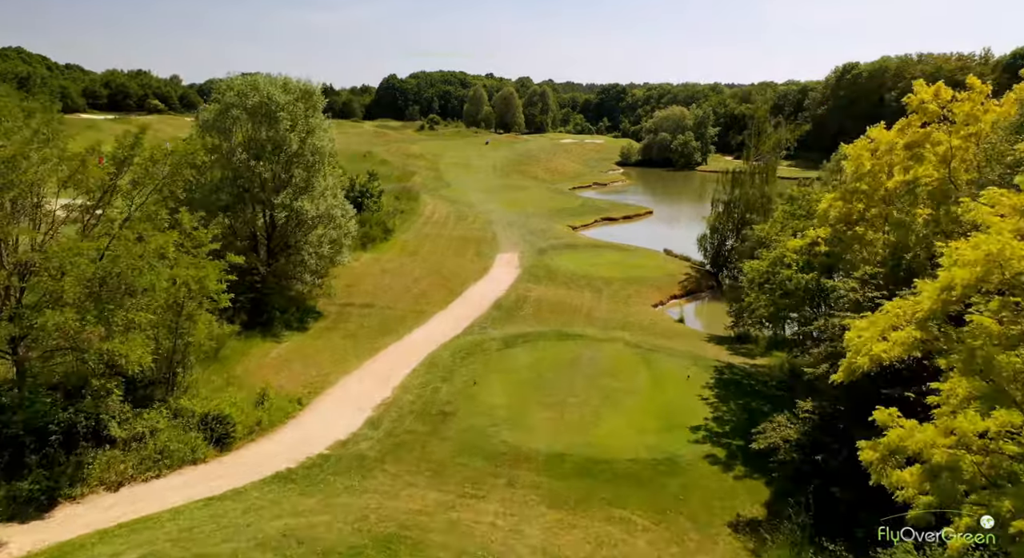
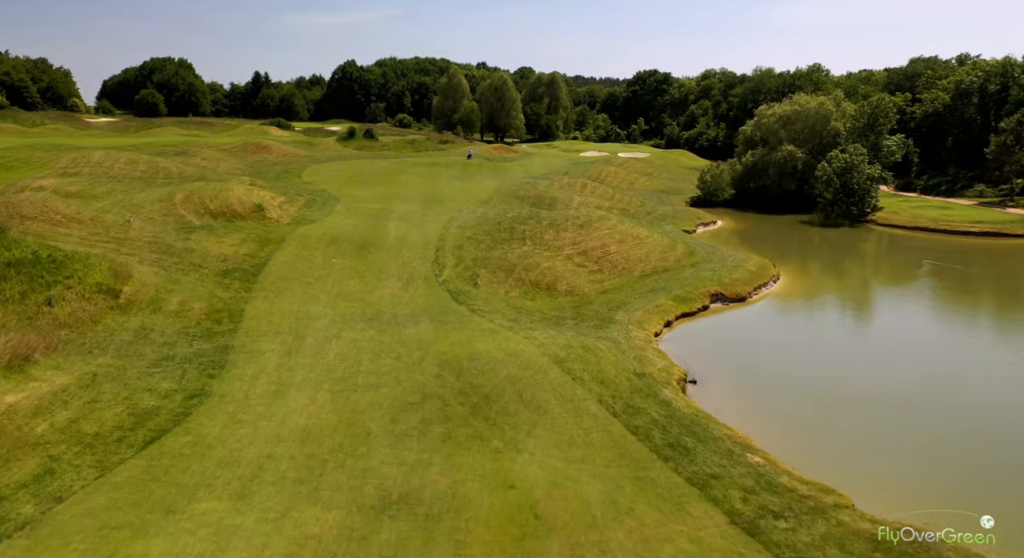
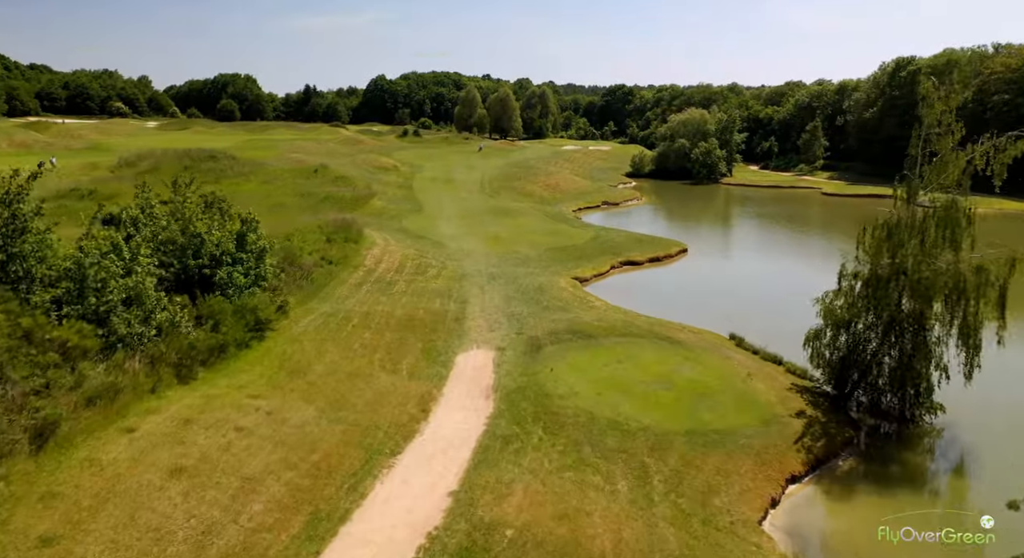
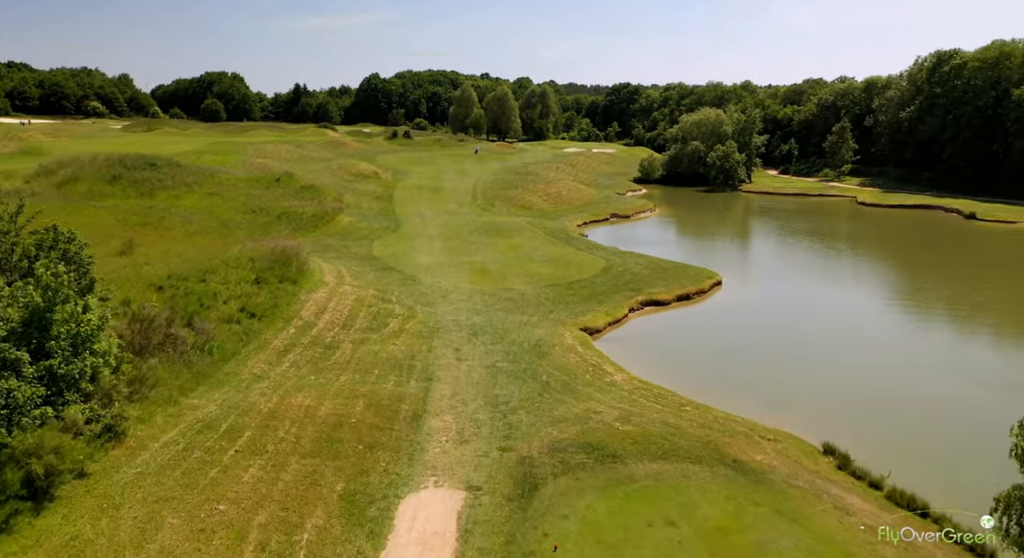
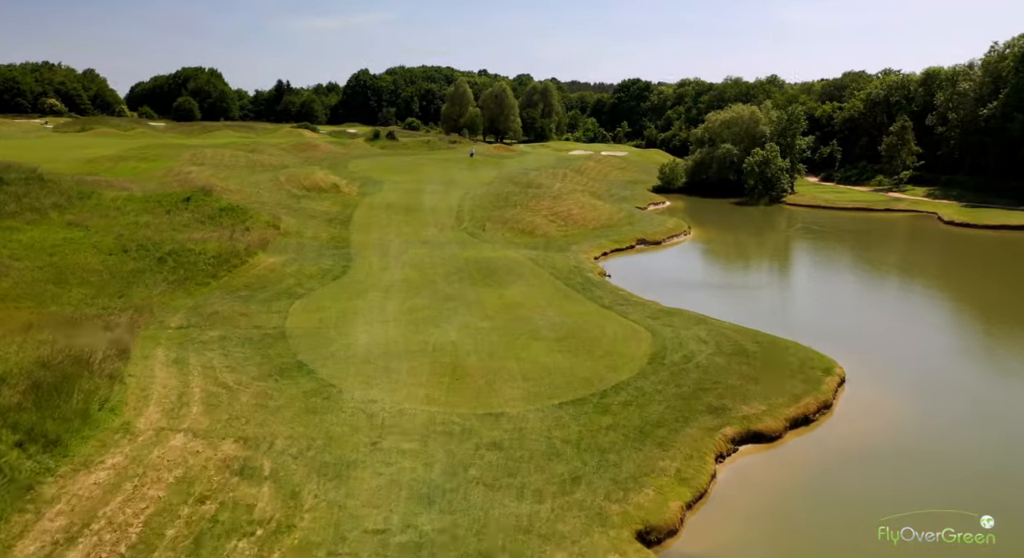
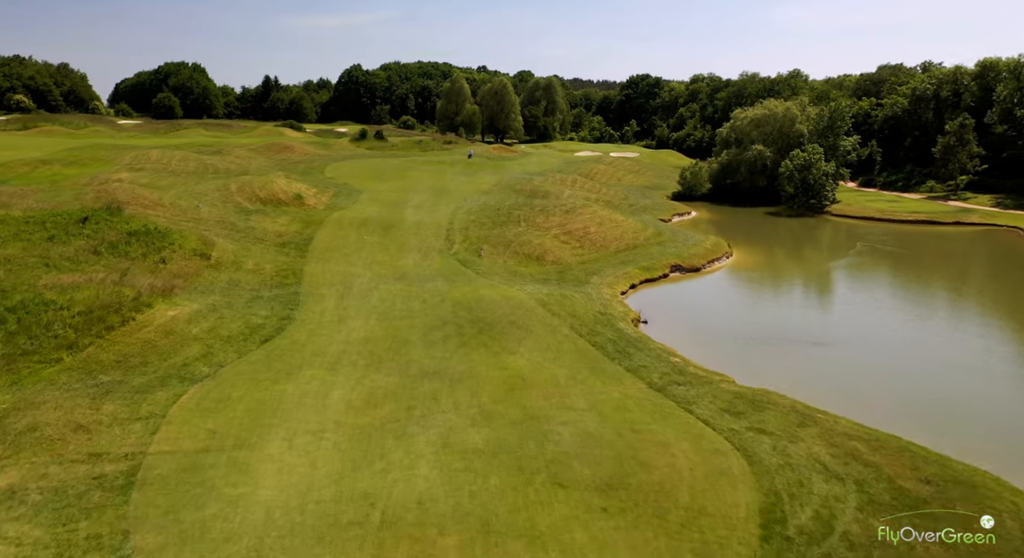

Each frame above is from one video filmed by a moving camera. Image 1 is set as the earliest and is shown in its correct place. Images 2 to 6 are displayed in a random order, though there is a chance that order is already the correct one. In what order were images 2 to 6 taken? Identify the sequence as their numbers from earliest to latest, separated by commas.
3, 4, 5, 6, 2
